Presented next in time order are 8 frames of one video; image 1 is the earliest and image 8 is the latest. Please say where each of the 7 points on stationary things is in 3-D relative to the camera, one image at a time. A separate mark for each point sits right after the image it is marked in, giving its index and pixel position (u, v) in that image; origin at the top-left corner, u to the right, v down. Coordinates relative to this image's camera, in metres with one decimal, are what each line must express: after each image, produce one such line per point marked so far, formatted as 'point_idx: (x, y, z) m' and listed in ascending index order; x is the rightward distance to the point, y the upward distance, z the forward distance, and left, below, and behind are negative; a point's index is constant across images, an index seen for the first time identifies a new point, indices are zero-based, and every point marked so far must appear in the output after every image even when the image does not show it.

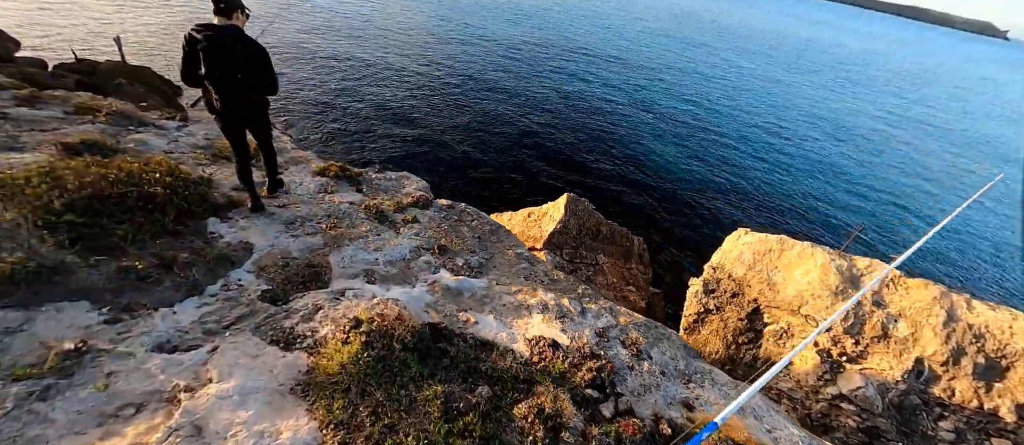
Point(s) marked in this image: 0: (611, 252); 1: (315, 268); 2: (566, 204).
0: (+4.1, -1.2, +15.6) m
1: (-2.7, -0.6, +5.3) m
2: (+2.3, +0.7, +15.2) m
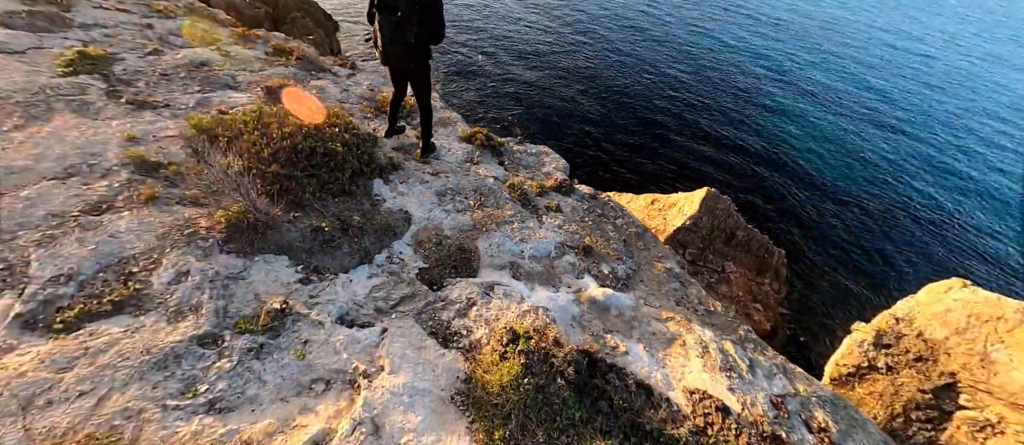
0: (+8.4, -1.4, +13.7) m
1: (-0.6, -0.4, +5.3) m
2: (+6.9, +0.7, +13.4) m
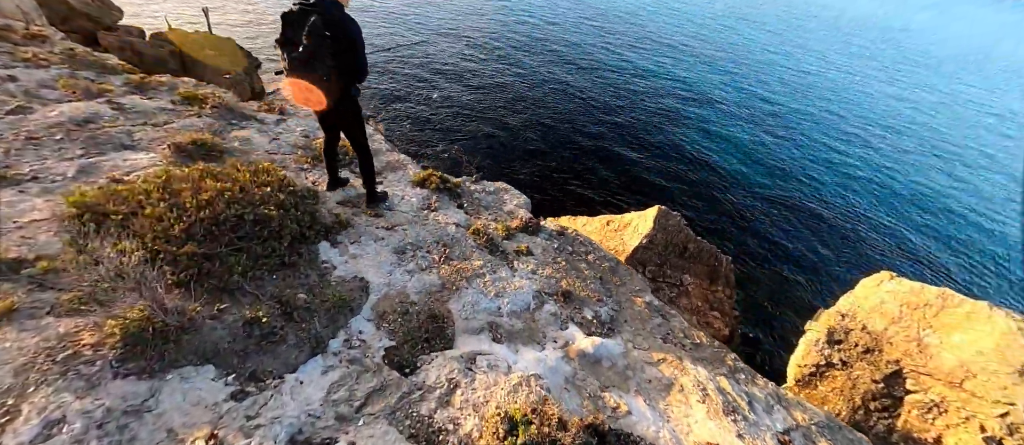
0: (+7.0, -1.9, +14.2) m
1: (-0.9, -1.2, +4.6) m
2: (+5.3, +0.1, +13.8) m
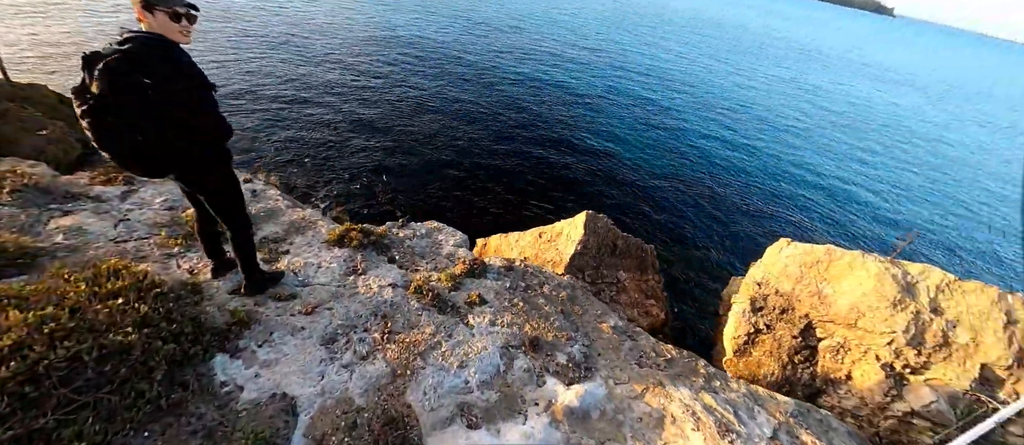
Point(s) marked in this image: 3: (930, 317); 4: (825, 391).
0: (+4.6, -1.7, +14.7) m
1: (-1.1, -1.9, +3.7) m
2: (+2.7, 0.0, +14.0) m
3: (+10.5, -2.4, +9.7) m
4: (+8.3, -4.5, +10.3) m
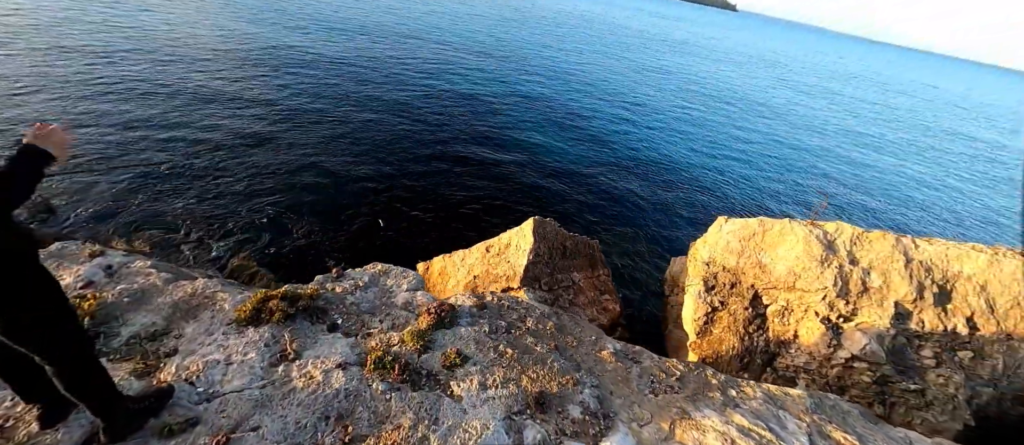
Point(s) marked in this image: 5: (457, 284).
0: (+2.6, -1.6, +14.4) m
1: (-0.7, -2.4, +2.5) m
2: (+0.7, -0.2, +13.3) m
3: (+9.4, -1.3, +10.6) m
4: (+7.5, -3.7, +10.8) m
5: (-2.1, -2.2, +13.9) m
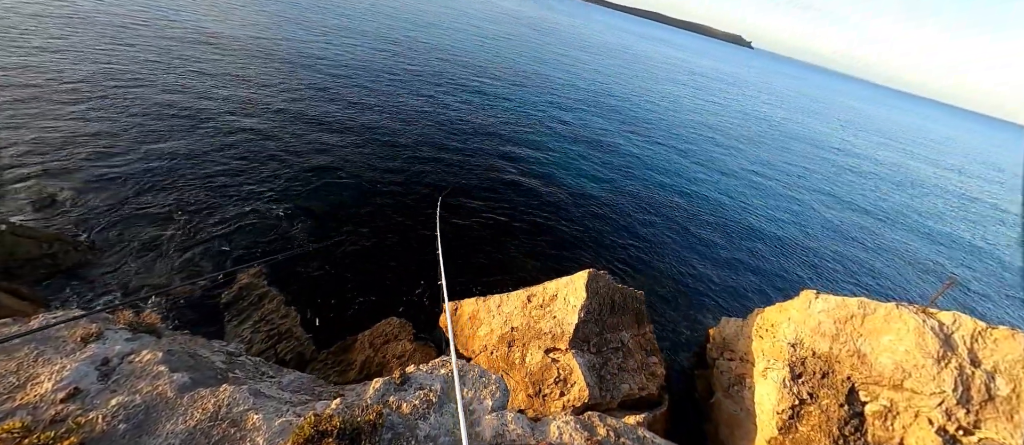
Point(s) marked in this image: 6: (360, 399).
0: (+4.0, -3.5, +12.8) m
1: (+0.5, -3.4, +0.9) m
2: (+2.2, -1.8, +11.8) m
3: (+10.8, -3.5, +9.0) m
4: (+8.7, -5.7, +9.1) m
5: (-0.7, -3.6, +12.4) m
6: (-2.5, -2.9, +6.4) m
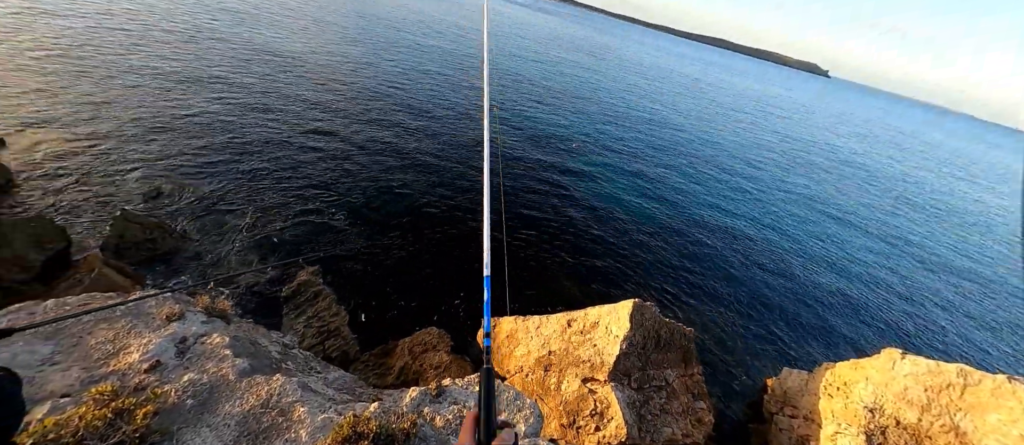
0: (+5.3, -4.5, +12.0) m
1: (+0.3, -3.5, +0.7) m
2: (+3.5, -2.7, +11.4) m
3: (+11.5, -4.8, +7.4) m
4: (+9.3, -6.9, +7.6) m
5: (+0.5, -4.2, +12.2) m
6: (-2.0, -3.1, +6.6) m
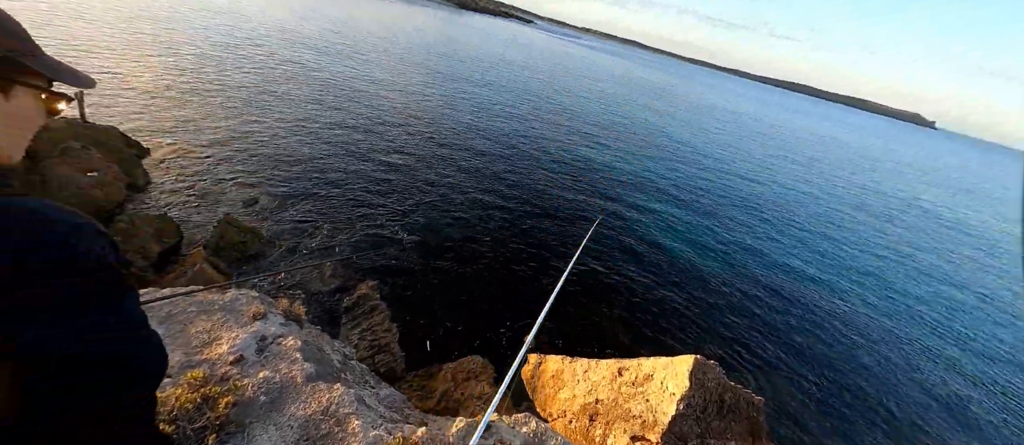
0: (+6.6, -6.0, +10.8) m
1: (+0.2, -3.6, +0.4) m
2: (+4.9, -4.1, +10.5) m
3: (+12.0, -6.5, +5.2) m
4: (+9.6, -8.4, +5.6) m
5: (+1.9, -5.4, +11.6) m
6: (-1.2, -3.6, +6.6) m
